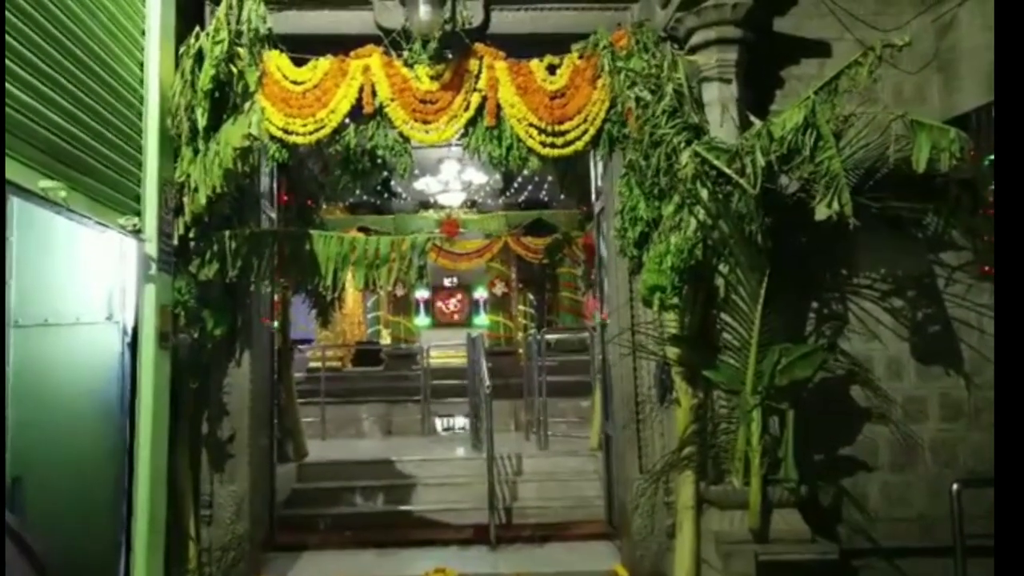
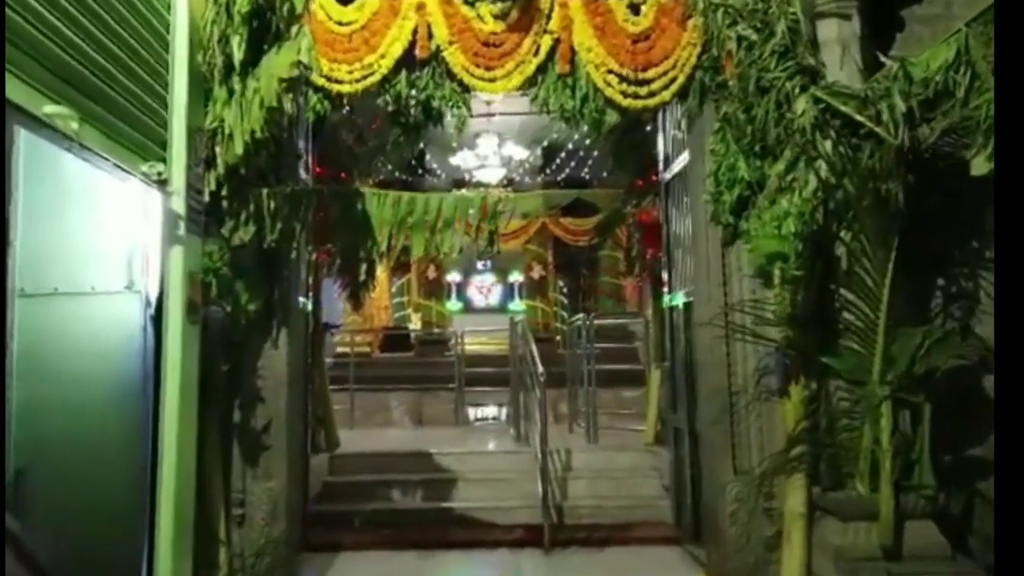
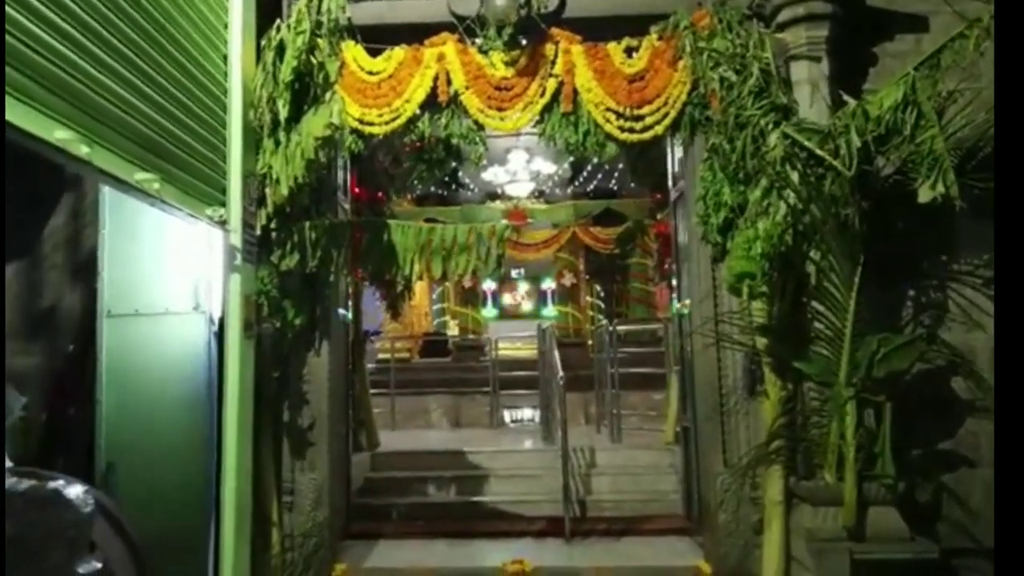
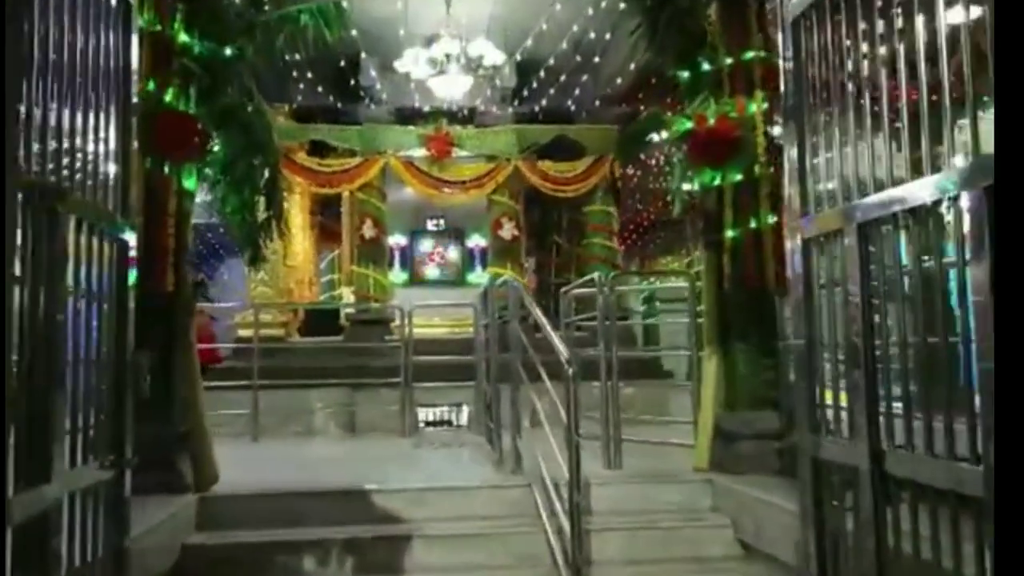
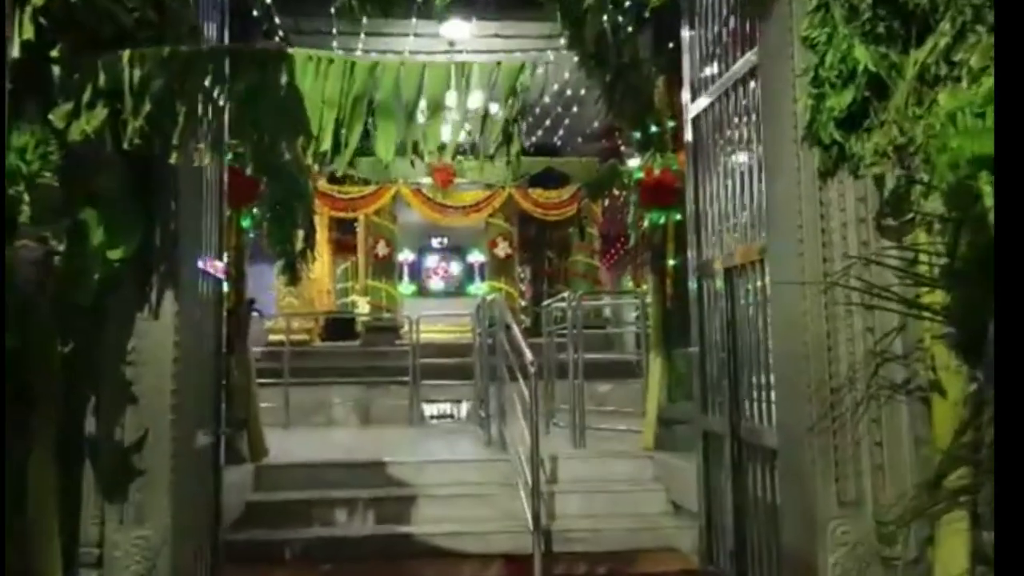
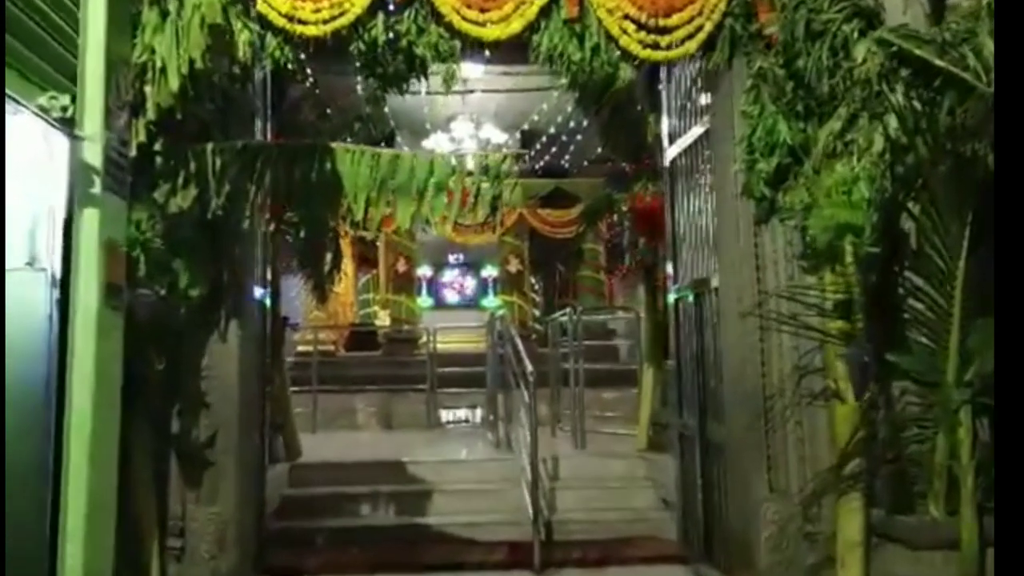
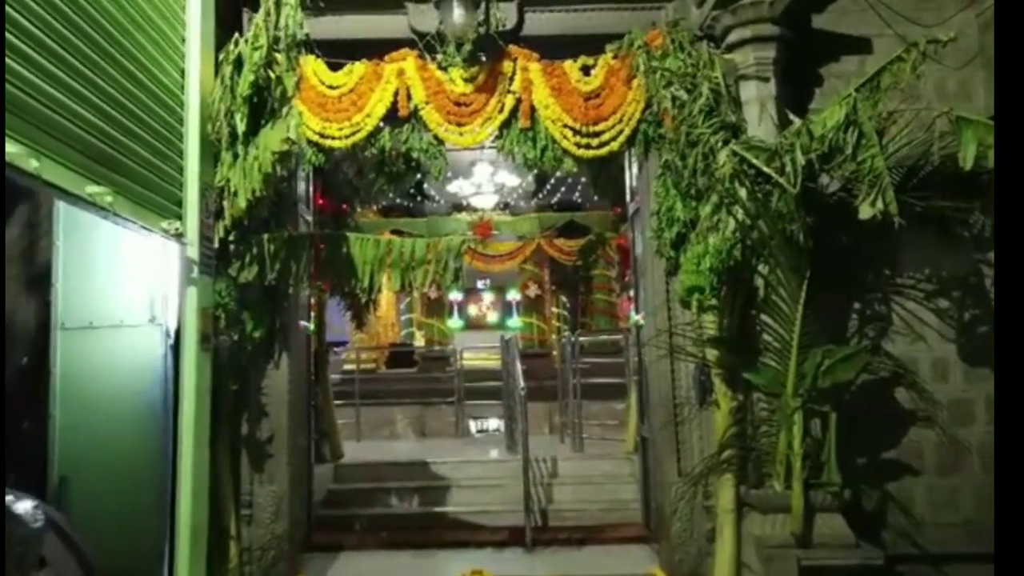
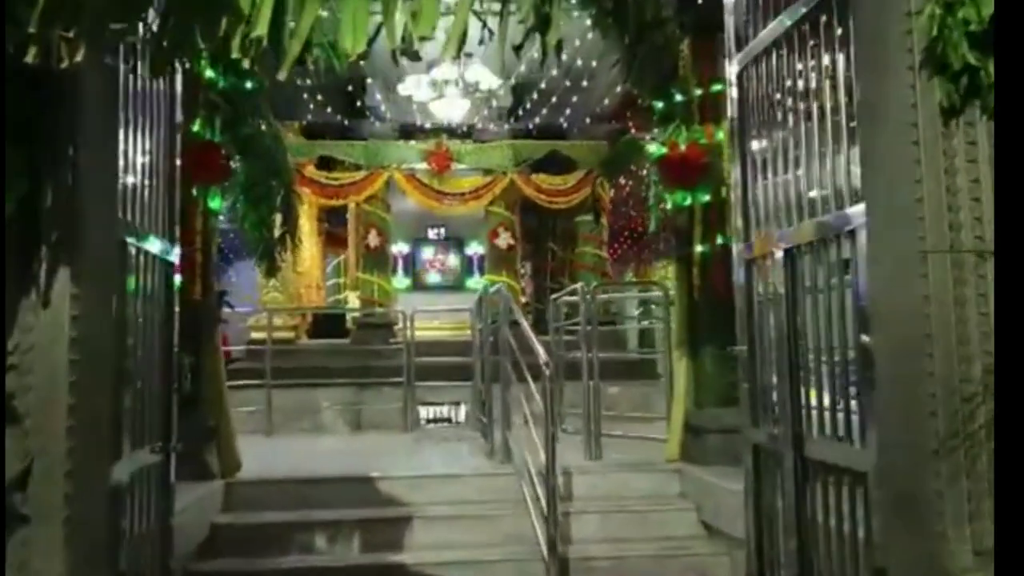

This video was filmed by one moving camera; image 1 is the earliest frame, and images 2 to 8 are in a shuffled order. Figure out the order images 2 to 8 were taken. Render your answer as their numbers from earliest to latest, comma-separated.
7, 3, 2, 6, 5, 8, 4
